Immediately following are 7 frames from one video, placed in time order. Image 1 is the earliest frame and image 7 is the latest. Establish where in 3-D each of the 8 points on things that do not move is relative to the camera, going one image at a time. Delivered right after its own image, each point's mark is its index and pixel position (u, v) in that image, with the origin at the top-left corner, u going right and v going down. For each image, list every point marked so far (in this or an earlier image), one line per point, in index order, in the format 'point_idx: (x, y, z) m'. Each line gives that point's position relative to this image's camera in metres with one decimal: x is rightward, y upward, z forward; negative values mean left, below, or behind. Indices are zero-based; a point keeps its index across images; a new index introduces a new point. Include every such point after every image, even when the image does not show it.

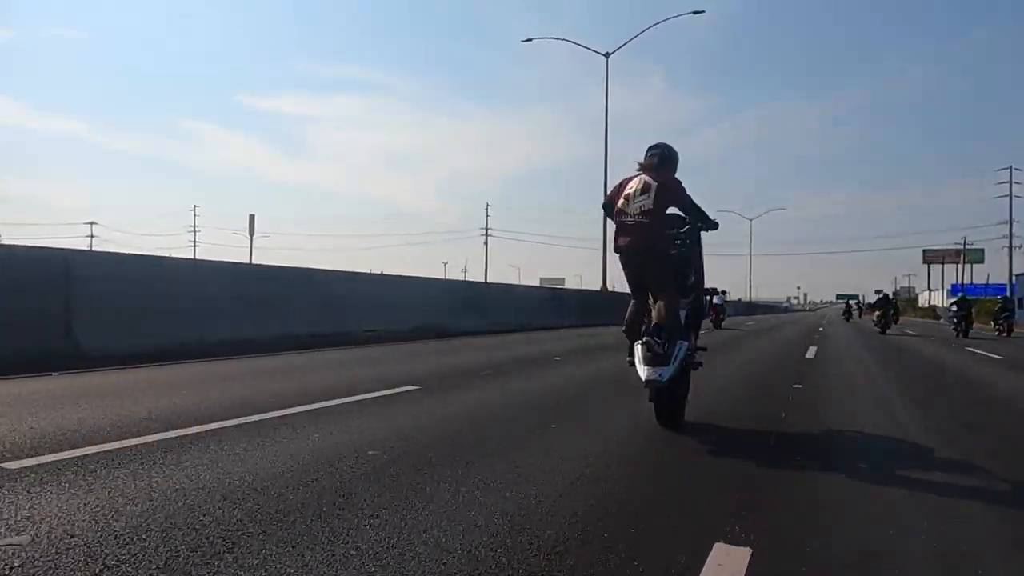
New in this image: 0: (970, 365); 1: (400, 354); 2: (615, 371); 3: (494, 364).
0: (+7.0, -1.3, +14.5) m
1: (-1.6, -1.3, +15.6) m
2: (+1.7, -1.3, +13.7) m
3: (-0.2, -1.3, +14.3) m
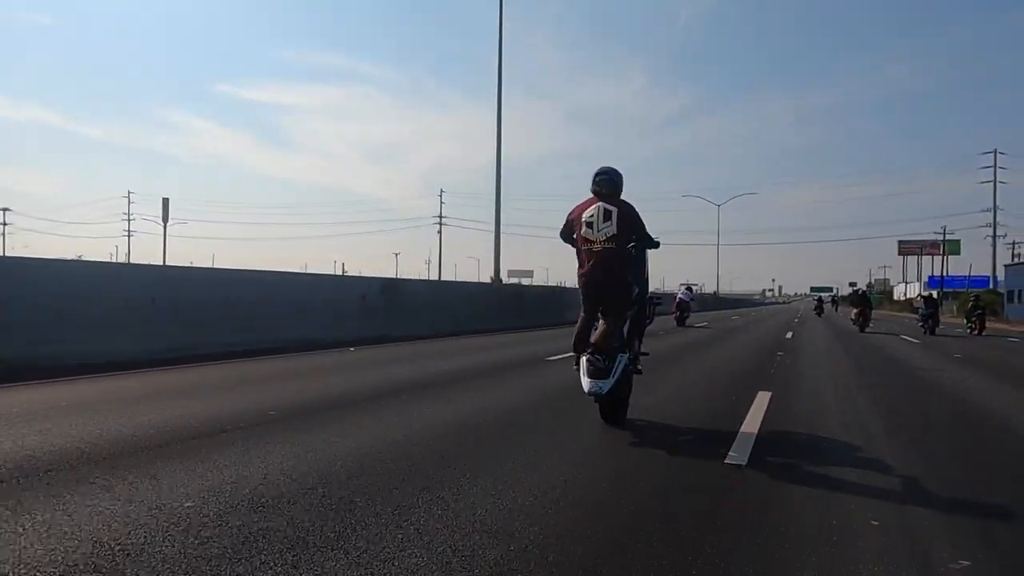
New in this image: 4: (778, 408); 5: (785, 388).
0: (+6.5, -1.2, +14.1) m
1: (-2.2, -1.2, +15.0) m
2: (+1.1, -1.2, +13.2) m
3: (-0.7, -1.2, +13.8) m
4: (+2.9, -1.3, +10.4) m
5: (+3.5, -1.3, +12.0) m
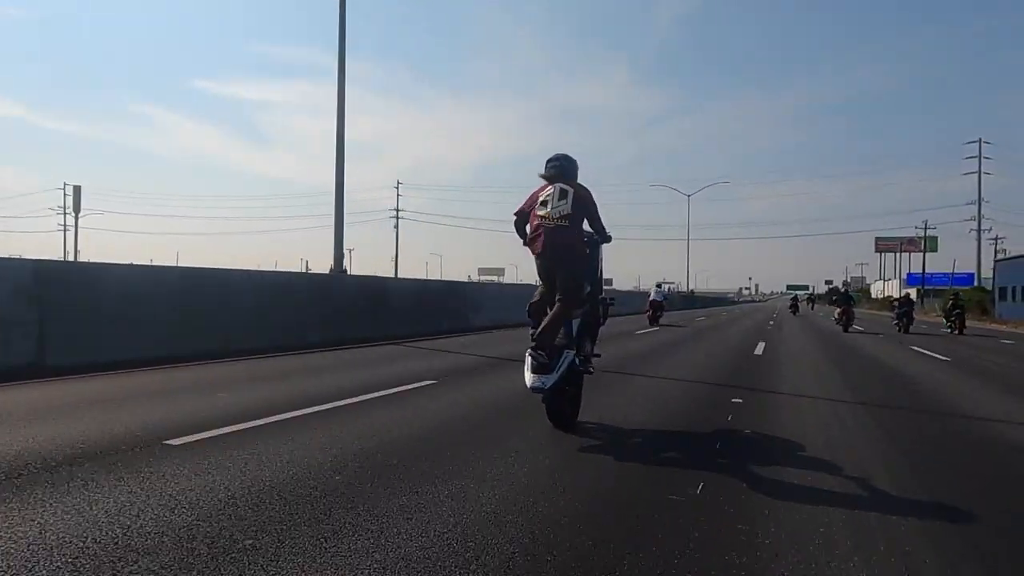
0: (+6.0, -1.2, +13.8) m
1: (-2.7, -1.1, +14.5) m
2: (+0.7, -1.2, +12.8) m
3: (-1.2, -1.2, +13.3) m
4: (+2.5, -1.3, +10.0) m
5: (+3.1, -1.3, +11.7) m
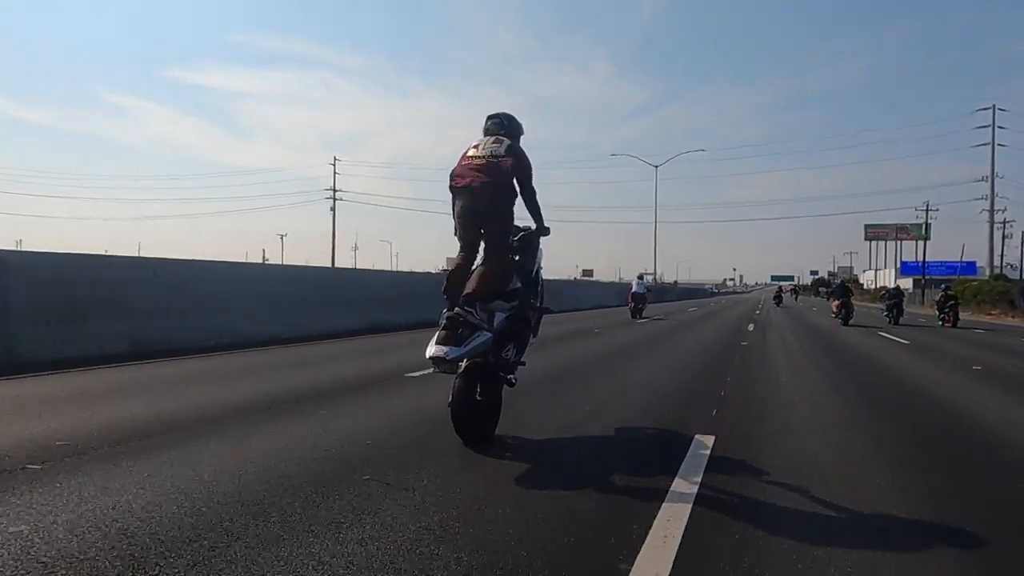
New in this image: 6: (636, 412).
0: (+5.6, -1.0, +13.1) m
1: (-3.1, -1.0, +13.6) m
2: (+0.3, -1.1, +12.0) m
3: (-1.6, -1.0, +12.5) m
4: (+2.2, -1.2, +9.2) m
5: (+2.7, -1.2, +10.9) m
6: (+1.2, -1.2, +9.1) m
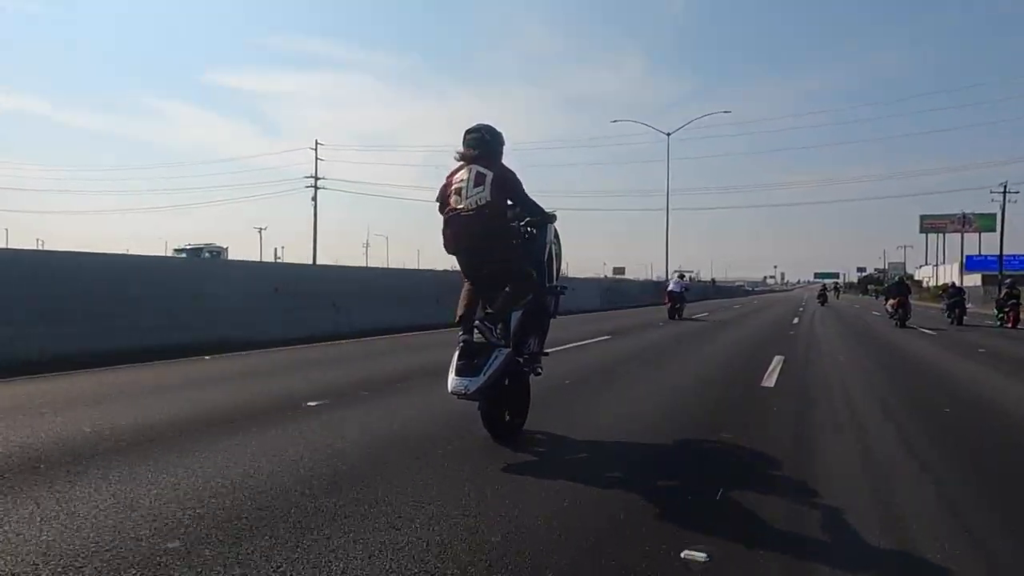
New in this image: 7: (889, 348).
0: (+6.2, -1.0, +13.0) m
1: (-2.5, -1.0, +13.8) m
2: (+0.9, -1.0, +12.1) m
3: (-1.0, -1.0, +12.6) m
4: (+2.7, -1.2, +9.3) m
5: (+3.2, -1.2, +11.0) m
6: (+1.7, -1.2, +9.1) m
7: (+6.1, -0.9, +15.2) m
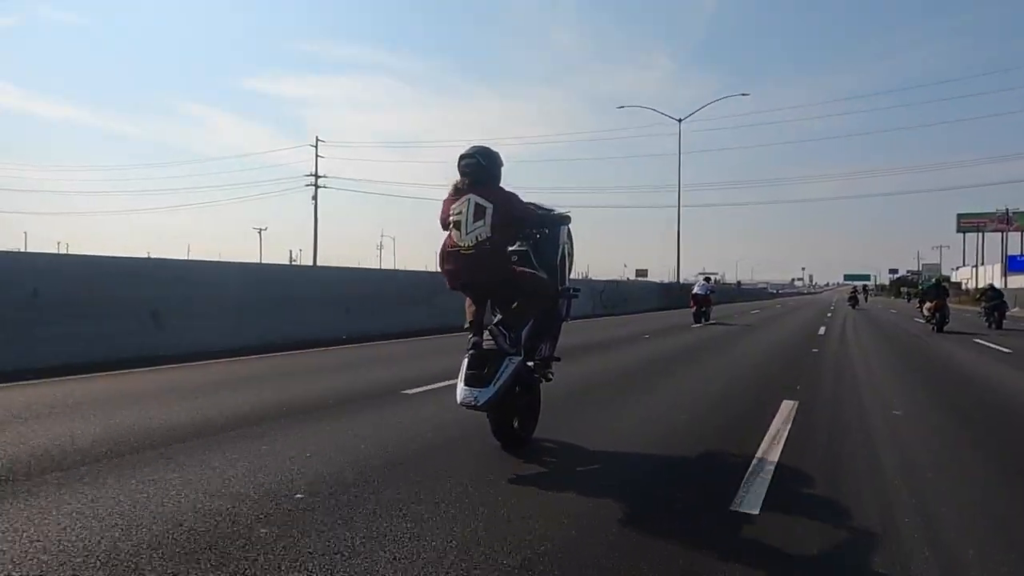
0: (+6.4, -1.0, +12.4) m
1: (-2.3, -1.0, +13.4) m
2: (+1.0, -1.1, +11.6) m
3: (-0.8, -1.1, +12.2) m
4: (+2.8, -1.2, +8.8) m
5: (+3.4, -1.2, +10.4) m
6: (+1.8, -1.2, +8.6) m
7: (+6.3, -0.9, +14.6) m
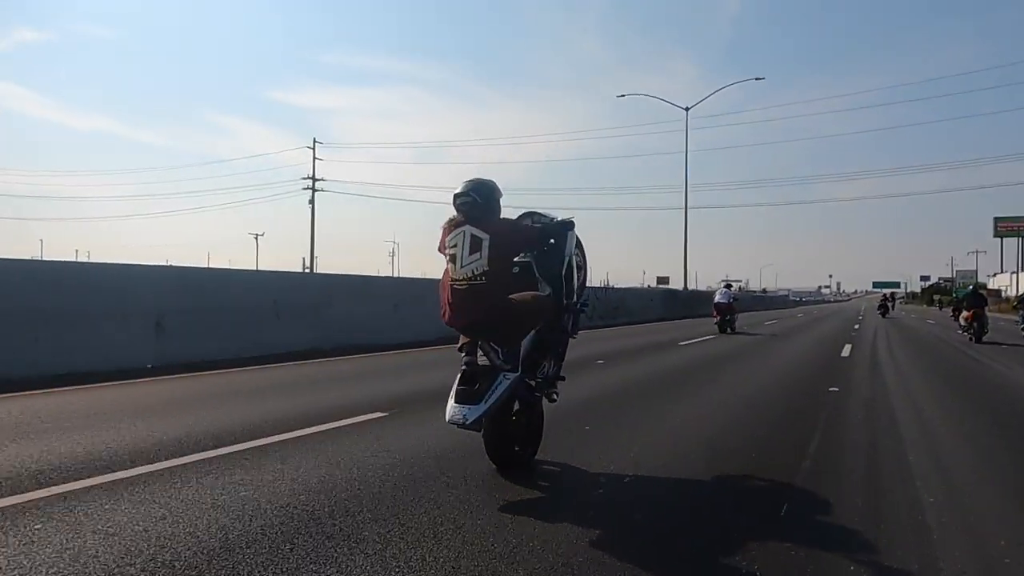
0: (+6.6, -1.1, +11.8) m
1: (-2.1, -1.2, +13.0) m
2: (+1.2, -1.2, +11.1) m
3: (-0.6, -1.2, +11.8) m
4: (+2.9, -1.3, +8.2) m
5: (+3.5, -1.3, +9.9) m
6: (+1.9, -1.3, +8.1) m
7: (+6.6, -1.1, +14.0) m
